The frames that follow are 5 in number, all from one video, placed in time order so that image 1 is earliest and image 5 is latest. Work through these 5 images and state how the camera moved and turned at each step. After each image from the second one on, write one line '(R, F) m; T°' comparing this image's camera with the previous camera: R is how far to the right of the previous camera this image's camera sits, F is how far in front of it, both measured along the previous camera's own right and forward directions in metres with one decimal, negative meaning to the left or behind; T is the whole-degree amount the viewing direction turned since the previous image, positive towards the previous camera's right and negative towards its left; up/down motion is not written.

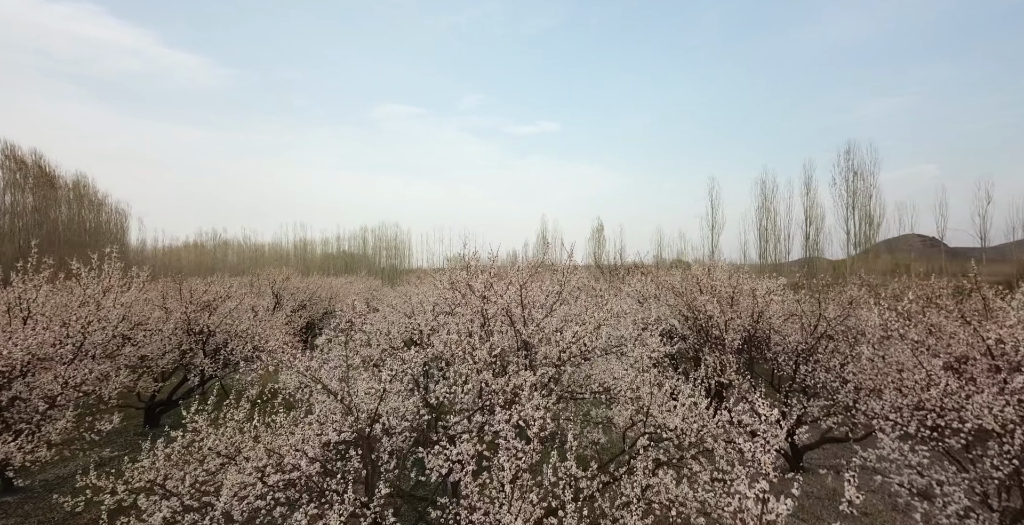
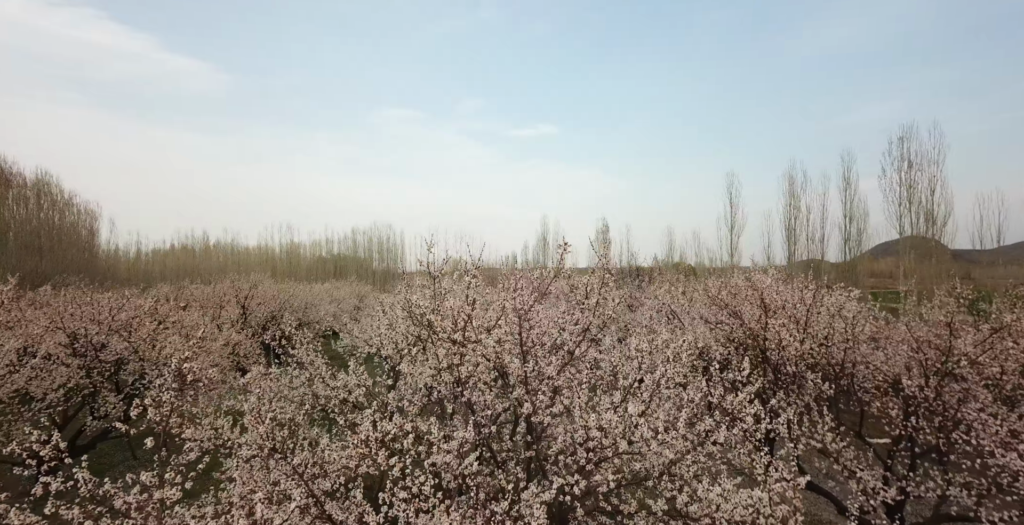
(+0.1, +4.0) m; 0°
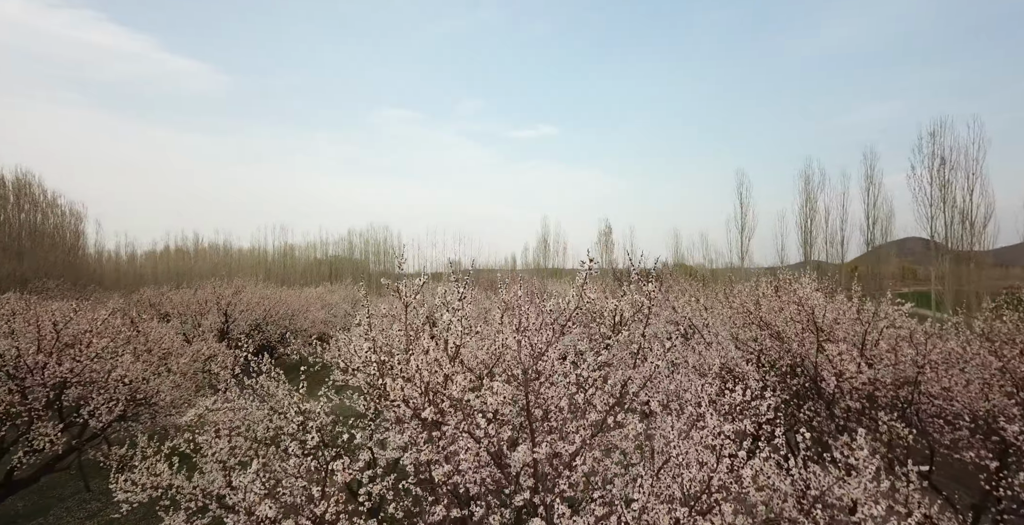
(0.0, +1.8) m; 0°
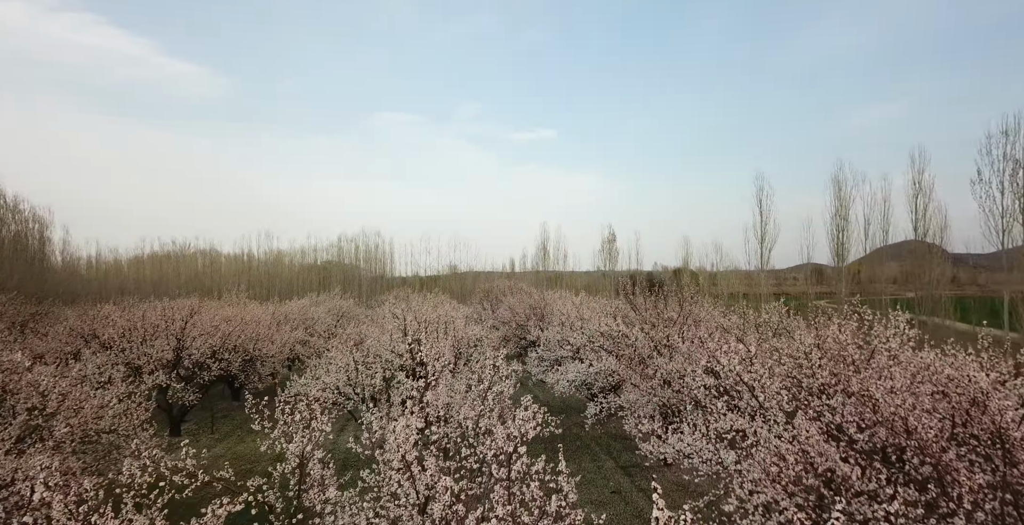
(+0.2, +3.5) m; 0°
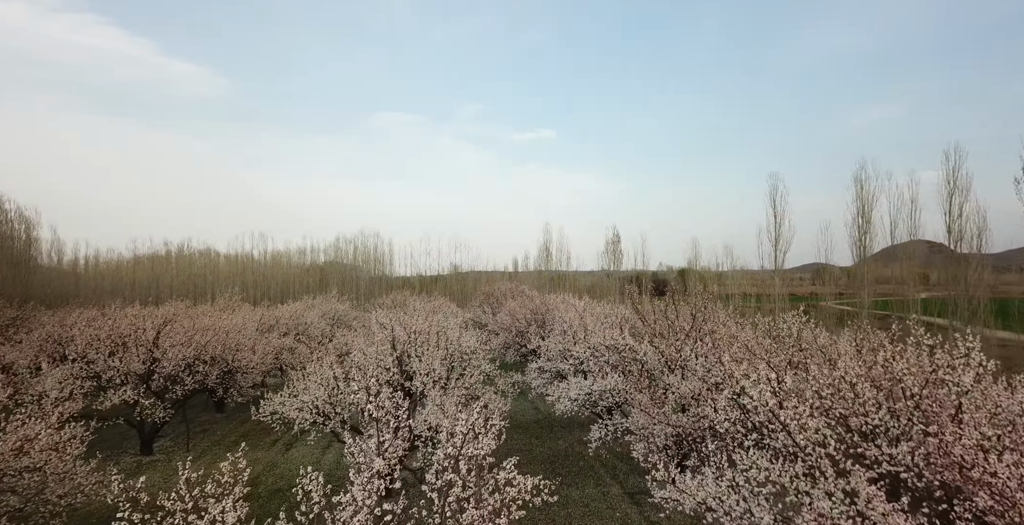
(+0.3, +1.8) m; 0°
